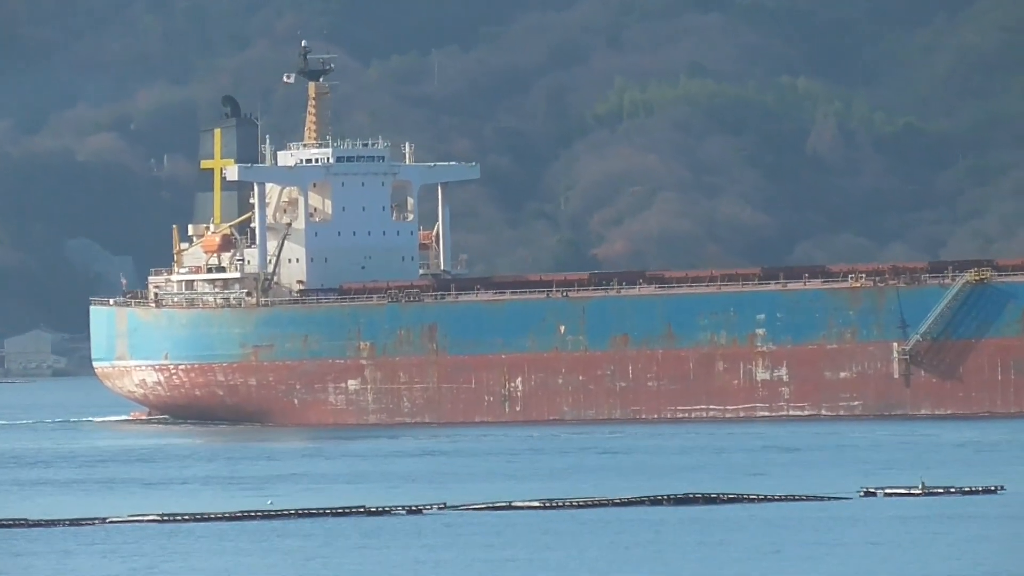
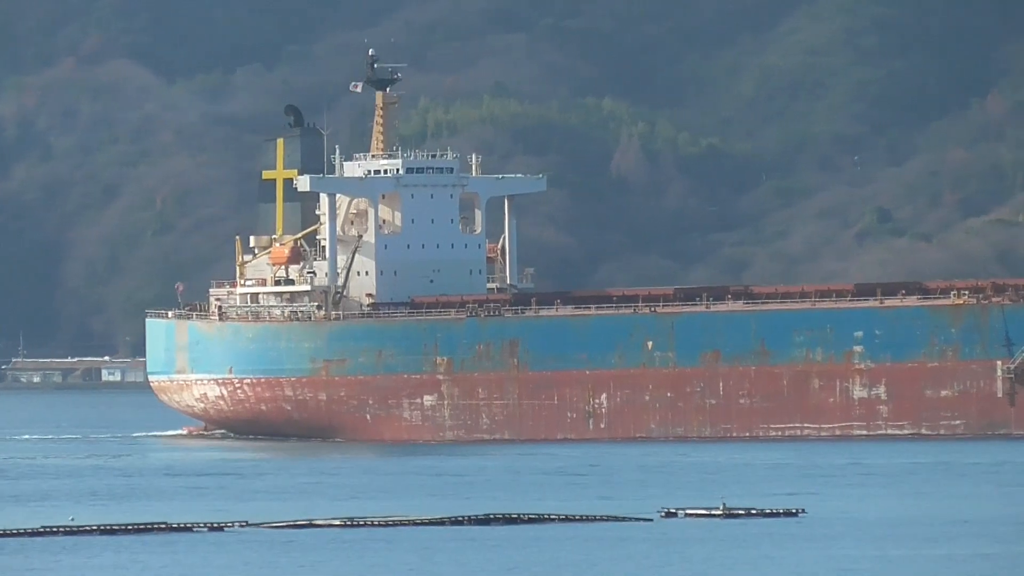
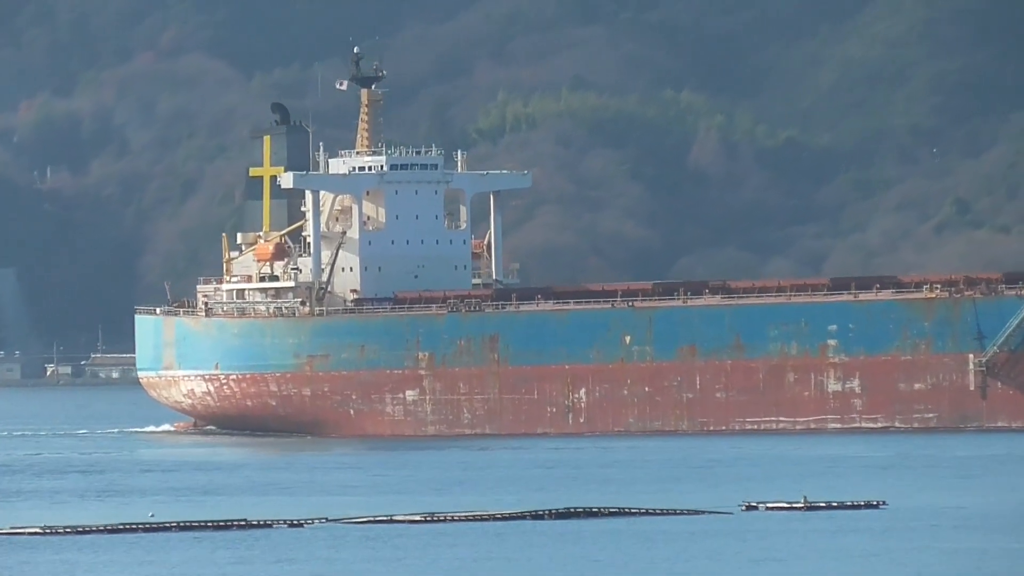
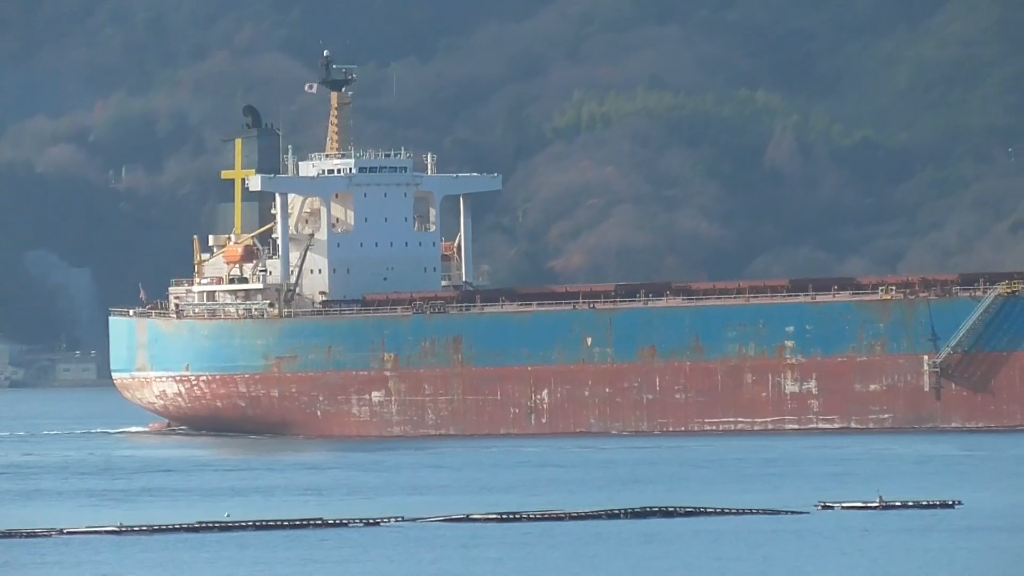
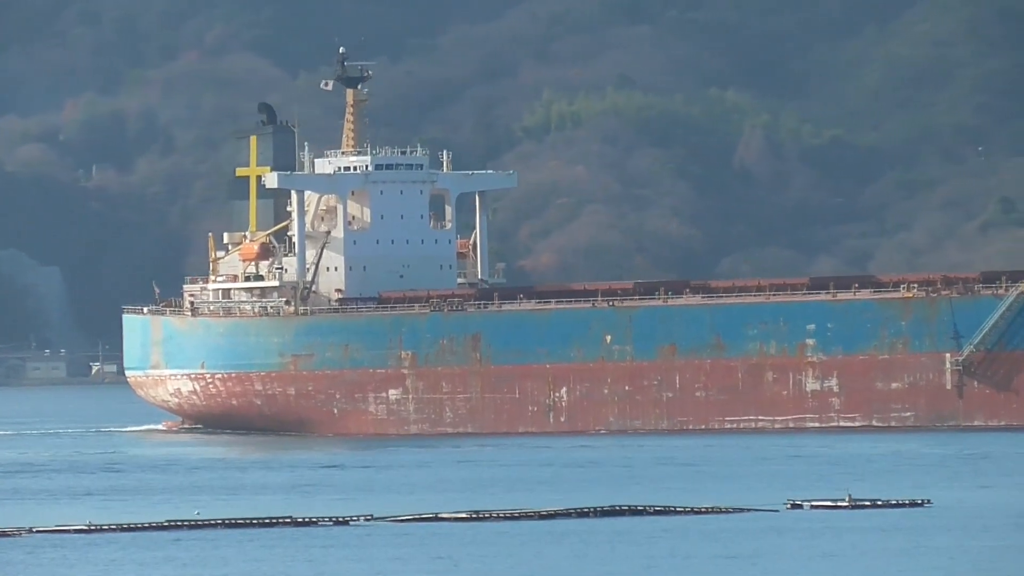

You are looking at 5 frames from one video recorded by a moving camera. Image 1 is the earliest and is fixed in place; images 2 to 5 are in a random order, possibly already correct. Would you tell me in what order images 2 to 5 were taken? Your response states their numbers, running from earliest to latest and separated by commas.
4, 5, 3, 2
